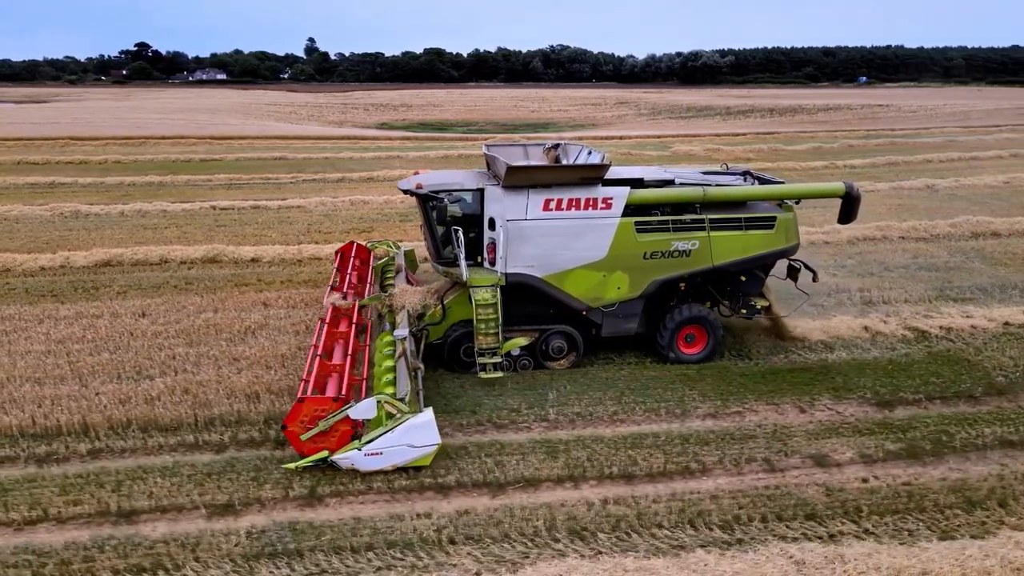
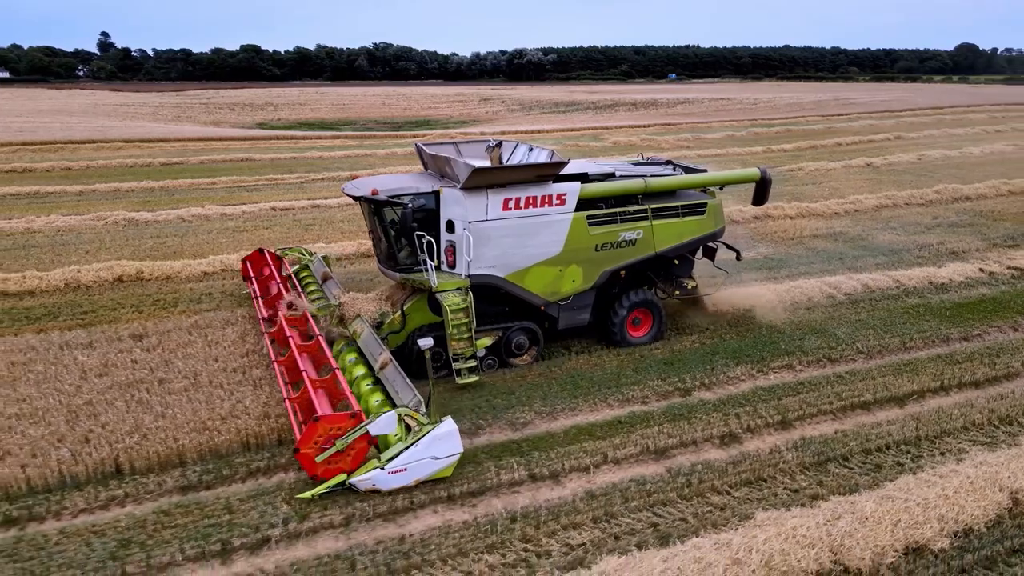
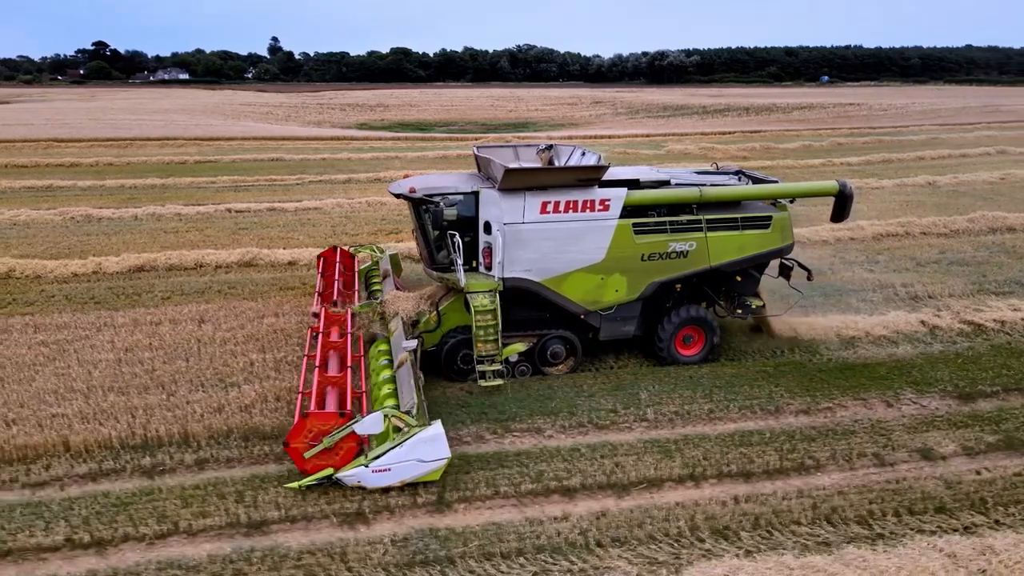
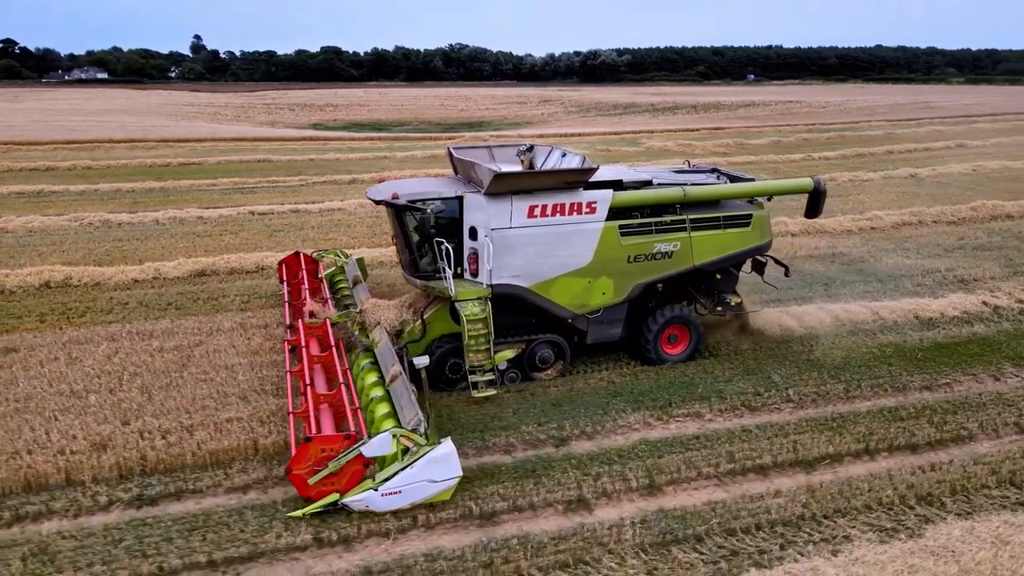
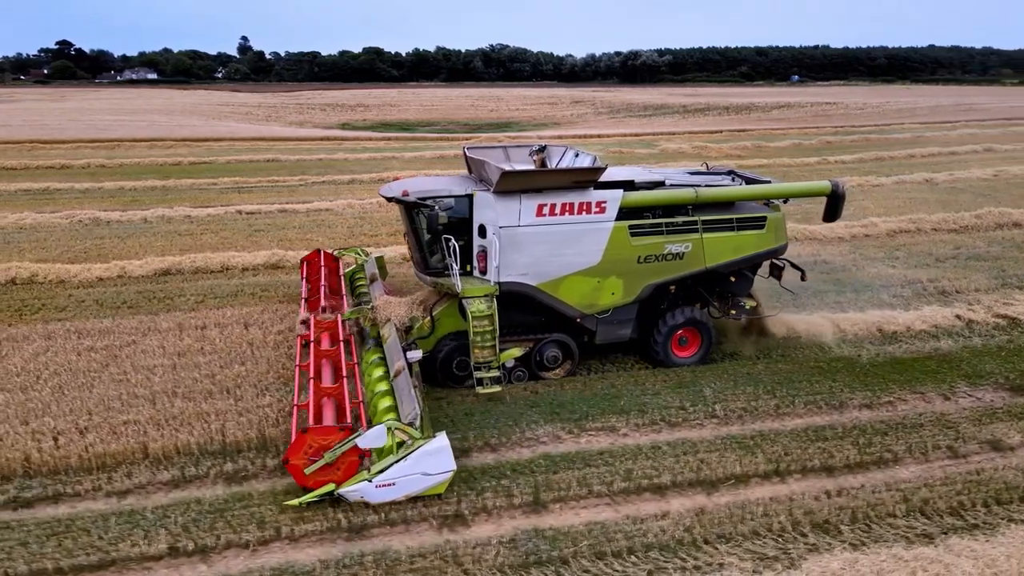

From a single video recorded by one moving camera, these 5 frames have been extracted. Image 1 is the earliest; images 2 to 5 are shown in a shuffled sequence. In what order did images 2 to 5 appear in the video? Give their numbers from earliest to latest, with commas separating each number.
3, 5, 4, 2
